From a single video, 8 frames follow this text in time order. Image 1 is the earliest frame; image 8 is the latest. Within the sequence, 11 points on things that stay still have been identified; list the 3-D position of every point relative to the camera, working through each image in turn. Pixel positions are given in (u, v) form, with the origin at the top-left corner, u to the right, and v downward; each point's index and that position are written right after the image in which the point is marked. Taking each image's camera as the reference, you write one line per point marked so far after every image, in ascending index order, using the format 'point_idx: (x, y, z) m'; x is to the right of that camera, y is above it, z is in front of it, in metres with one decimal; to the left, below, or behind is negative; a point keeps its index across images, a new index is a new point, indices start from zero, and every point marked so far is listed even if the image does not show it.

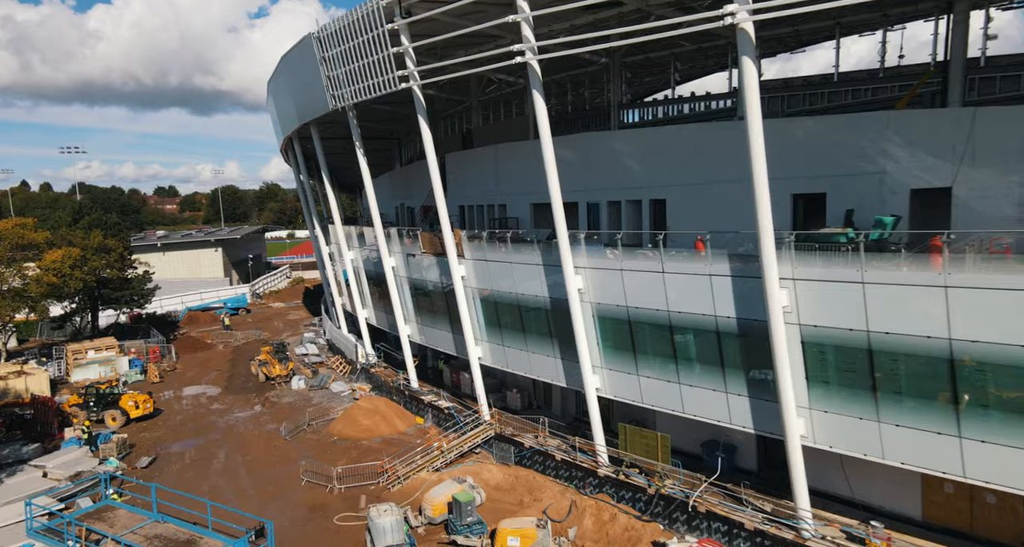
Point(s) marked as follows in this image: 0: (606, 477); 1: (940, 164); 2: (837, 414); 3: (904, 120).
0: (+2.6, -5.6, +18.8) m
1: (+9.2, +2.4, +14.9) m
2: (+6.8, -2.9, +14.4) m
3: (+8.6, +3.4, +15.1) m
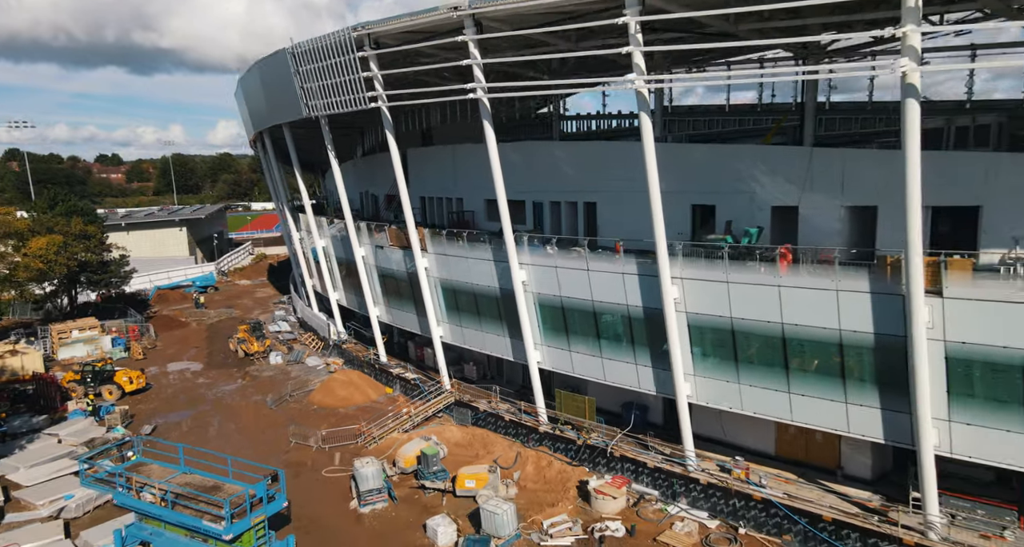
0: (+1.1, -5.4, +23.4) m
1: (+7.9, +2.5, +19.6) m
2: (+5.6, -2.9, +19.2) m
3: (+7.3, +3.4, +19.8) m
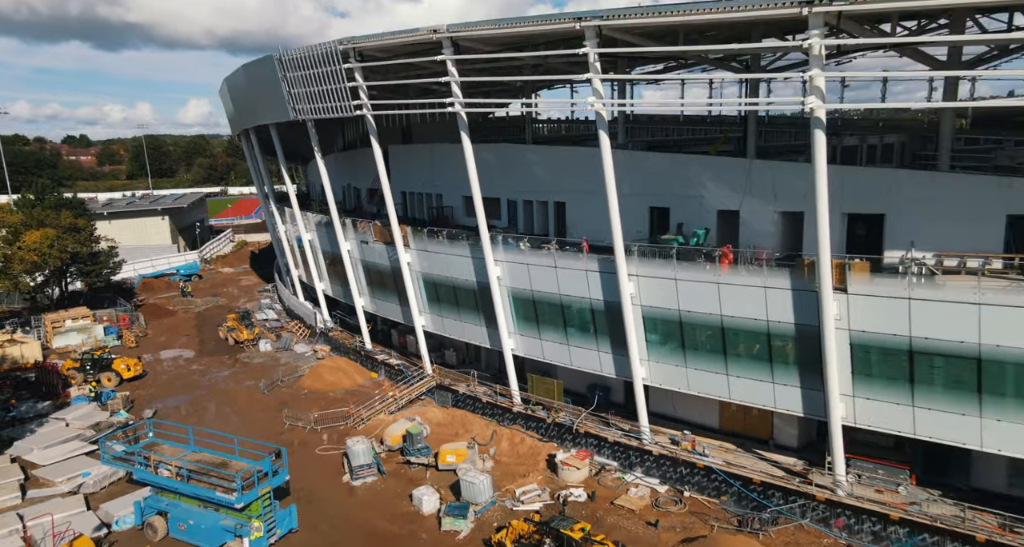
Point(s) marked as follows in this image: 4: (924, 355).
0: (+0.2, -5.3, +26.0) m
1: (+7.1, +2.6, +22.2) m
2: (+4.8, -2.8, +21.8) m
3: (+6.5, +3.5, +22.3) m
4: (+9.8, -1.9, +16.3) m
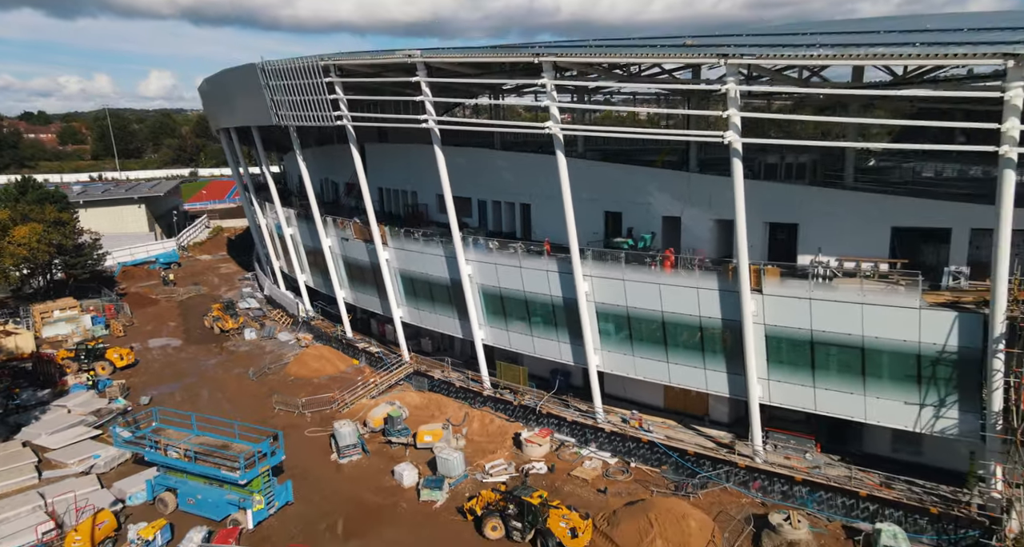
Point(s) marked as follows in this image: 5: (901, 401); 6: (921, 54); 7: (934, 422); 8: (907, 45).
0: (-1.0, -5.2, +29.0) m
1: (+6.0, +2.6, +25.2) m
2: (+3.7, -2.8, +24.9) m
3: (+5.3, +3.6, +25.3) m
4: (+8.8, -2.1, +19.6) m
5: (+10.7, -3.5, +19.0) m
6: (+9.1, +4.8, +15.2) m
7: (+11.3, -3.9, +18.8) m
8: (+9.2, +5.3, +16.1) m
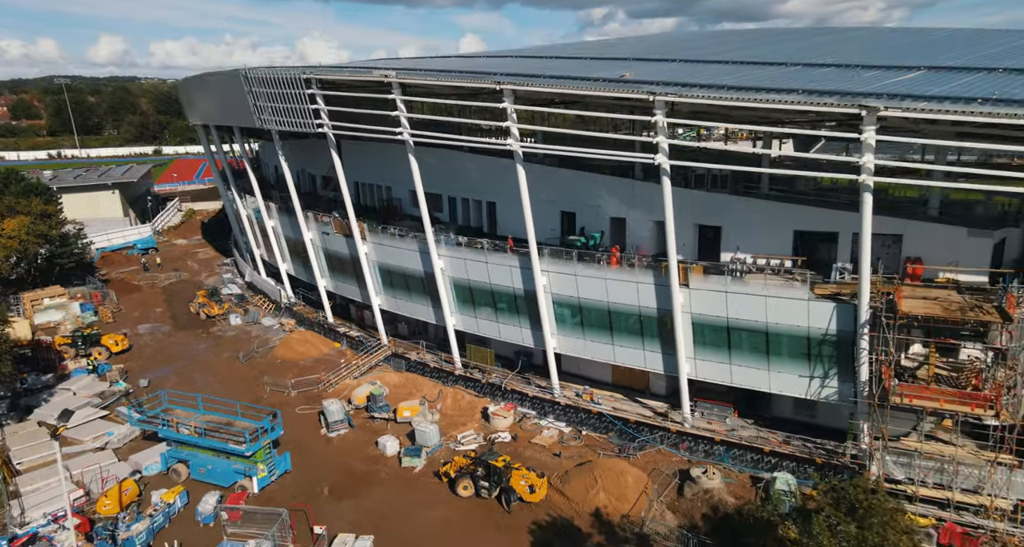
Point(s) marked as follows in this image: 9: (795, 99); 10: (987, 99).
0: (-2.5, -4.8, +32.7) m
1: (+4.6, +2.8, +28.9) m
2: (+2.4, -2.6, +28.7) m
3: (+3.9, +3.8, +29.0) m
4: (+7.7, -2.0, +23.6) m
5: (+9.6, -3.4, +23.2) m
6: (+8.0, +4.7, +19.0) m
7: (+10.2, -3.9, +23.0) m
8: (+8.2, +5.3, +19.9) m
9: (+7.9, +4.9, +19.3) m
10: (+11.7, +4.3, +17.0) m
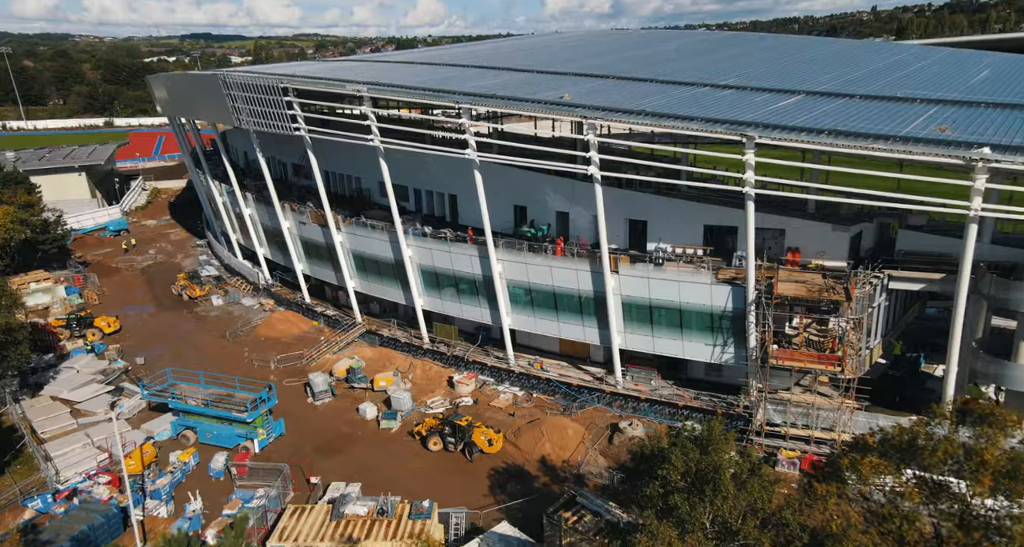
0: (-4.6, -4.1, +37.4) m
1: (+2.6, +3.5, +33.6) m
2: (+0.4, -1.9, +33.6) m
3: (+1.9, +4.5, +33.6) m
4: (+6.0, -1.5, +28.7) m
5: (+7.9, -2.9, +28.5) m
6: (+6.5, +5.0, +23.9) m
7: (+8.6, -3.4, +28.3) m
8: (+6.6, +5.6, +24.7) m
9: (+6.4, +5.1, +24.1) m
10: (+10.3, +4.6, +22.1) m
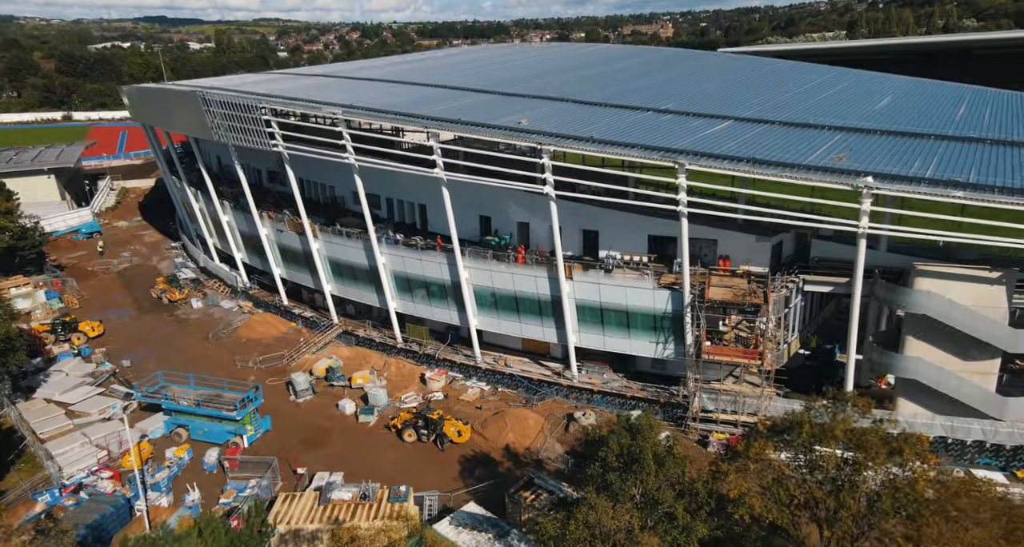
0: (-6.5, -4.4, +40.4) m
1: (+0.7, +3.3, +36.9) m
2: (-1.4, -2.2, +36.8) m
3: (0.0, +4.2, +36.8) m
4: (+4.4, -1.8, +32.2) m
5: (+6.3, -3.1, +32.0) m
6: (+5.0, +4.7, +27.3) m
7: (+7.1, -3.6, +31.9) m
8: (+5.1, +5.3, +28.1) m
9: (+4.9, +4.8, +27.5) m
10: (+8.9, +4.3, +25.6) m
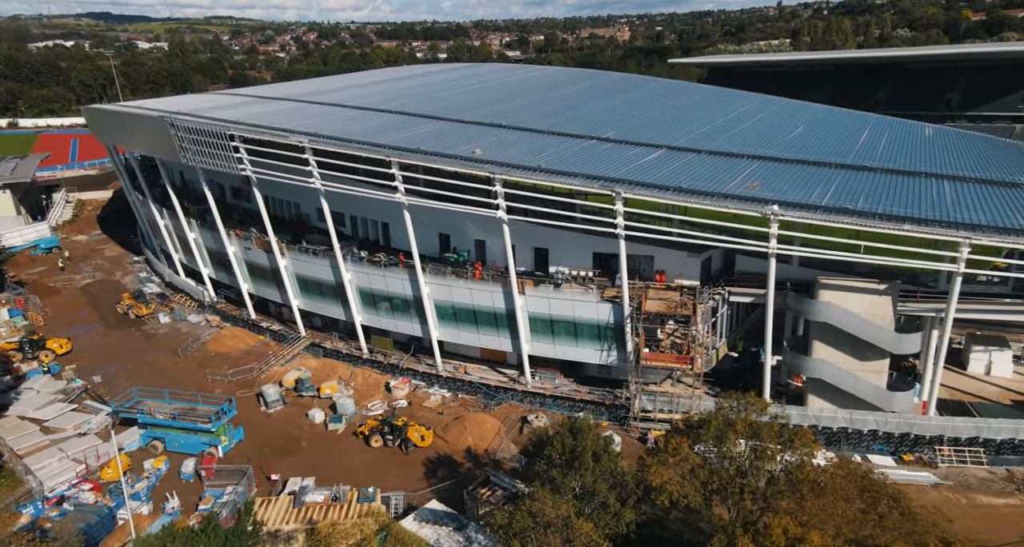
0: (-9.1, -5.3, +42.9) m
1: (-1.8, +2.5, +39.7) m
2: (-3.8, -3.0, +39.5) m
3: (-2.5, +3.4, +39.6) m
4: (+2.3, -2.5, +35.2) m
5: (+4.2, -3.8, +35.1) m
6: (+3.0, +4.0, +30.3) m
7: (+4.9, -4.3, +35.1) m
8: (+3.0, +4.6, +31.1) m
9: (+2.9, +4.1, +30.5) m
10: (+6.9, +3.6, +28.9) m
